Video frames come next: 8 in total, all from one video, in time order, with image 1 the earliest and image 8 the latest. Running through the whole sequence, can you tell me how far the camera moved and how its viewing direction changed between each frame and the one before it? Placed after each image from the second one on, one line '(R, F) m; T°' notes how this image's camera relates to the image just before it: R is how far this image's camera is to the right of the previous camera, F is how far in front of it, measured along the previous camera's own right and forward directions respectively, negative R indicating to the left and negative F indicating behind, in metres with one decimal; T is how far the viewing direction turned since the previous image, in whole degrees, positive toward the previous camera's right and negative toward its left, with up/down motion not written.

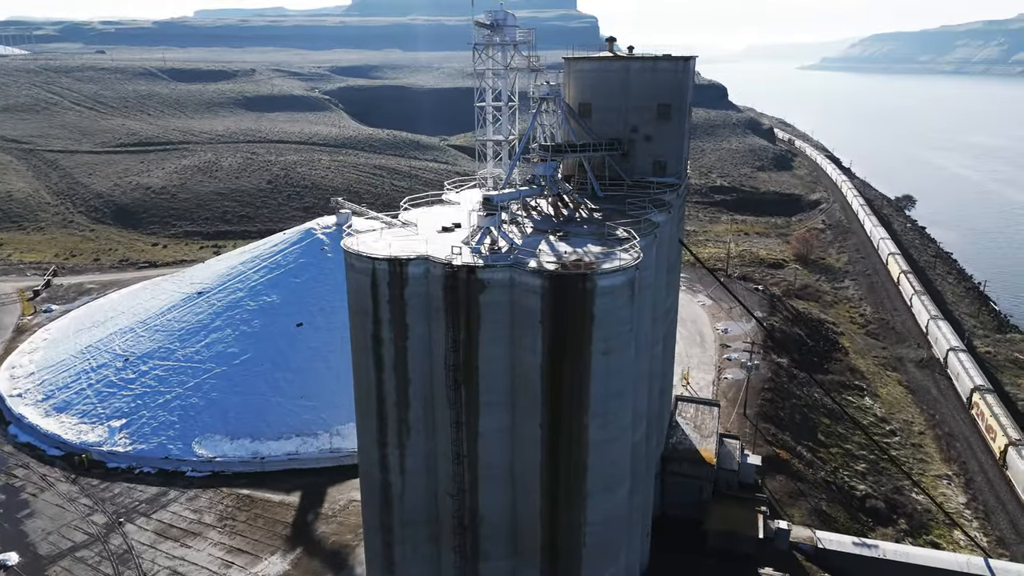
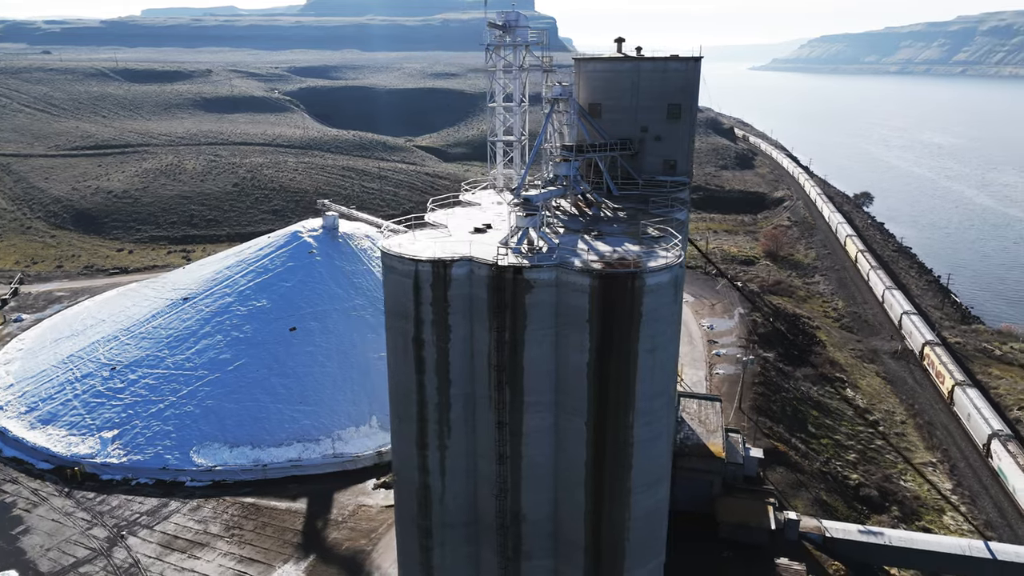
(-1.5, 0.0) m; +3°
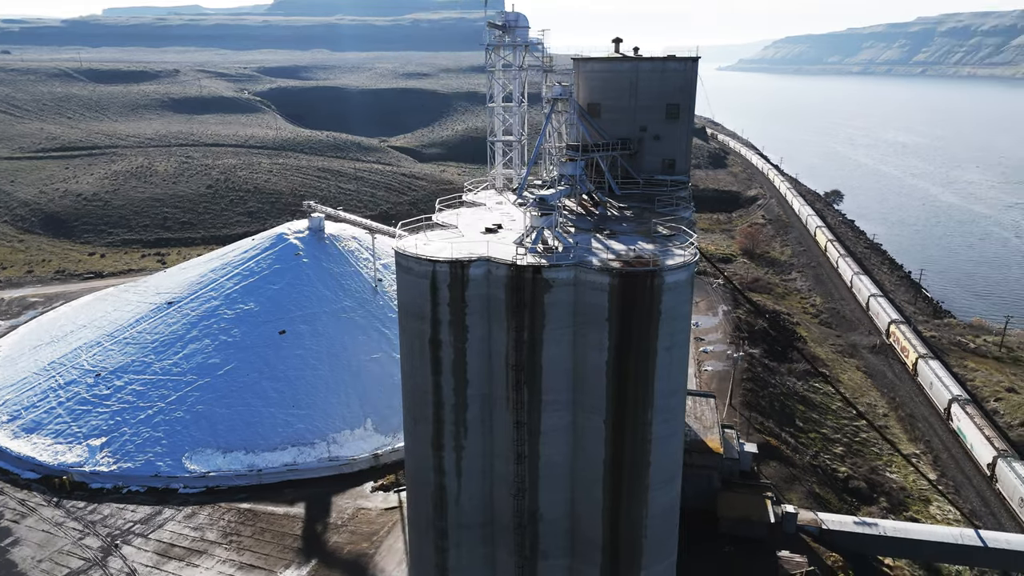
(-0.8, 0.0) m; +2°
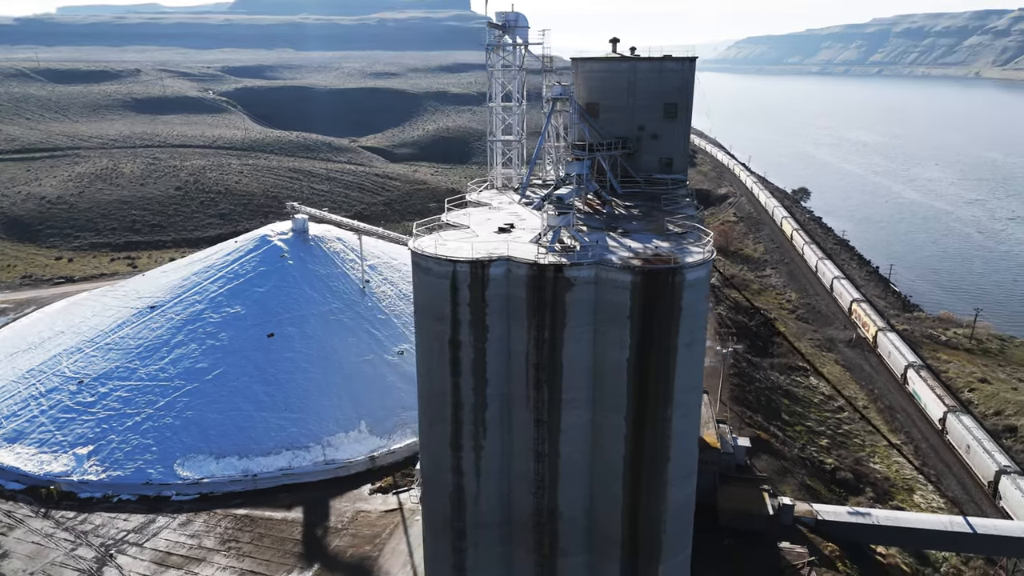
(-0.9, 0.0) m; +2°
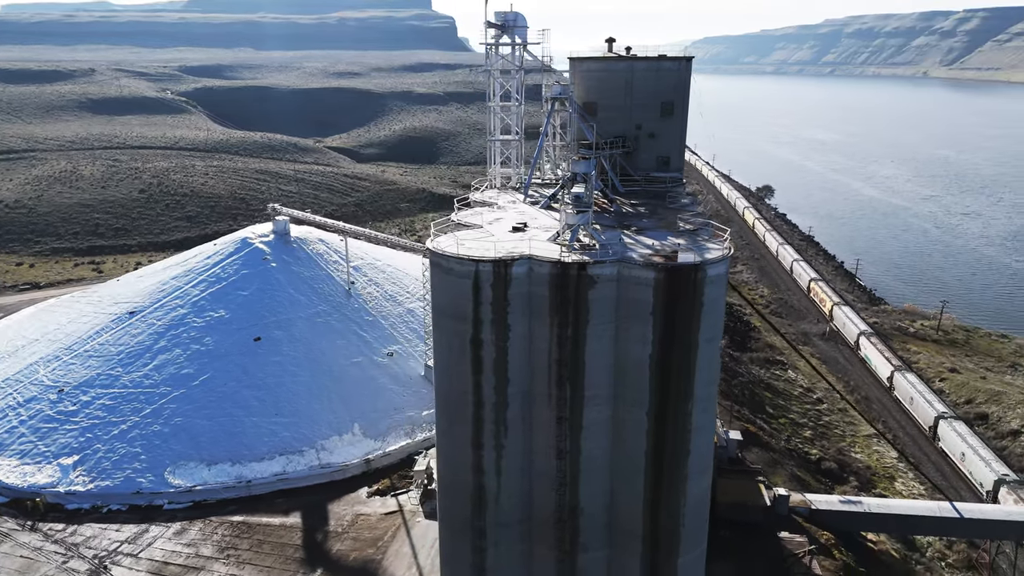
(-1.1, 0.0) m; +3°
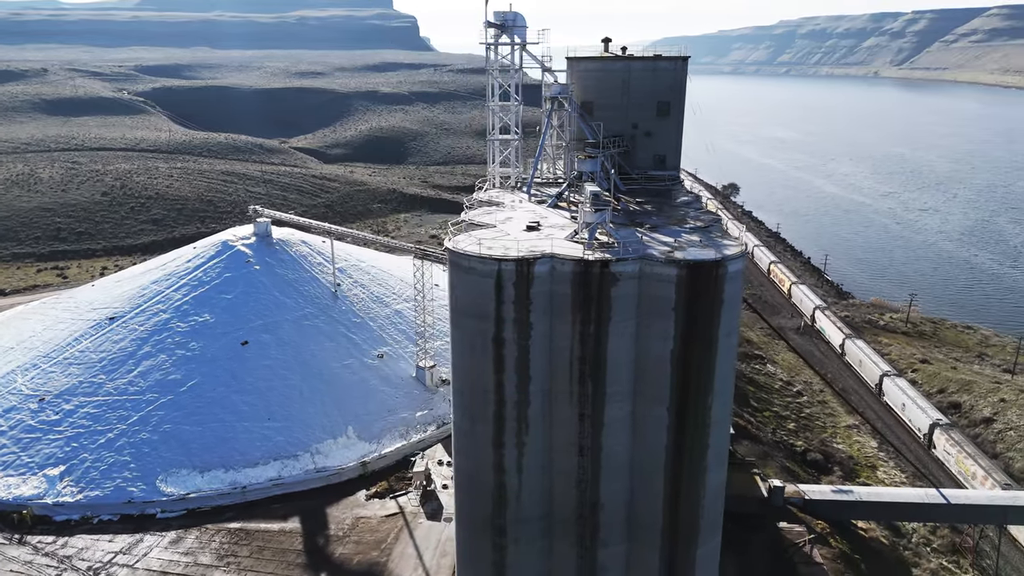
(-1.0, 0.0) m; +3°
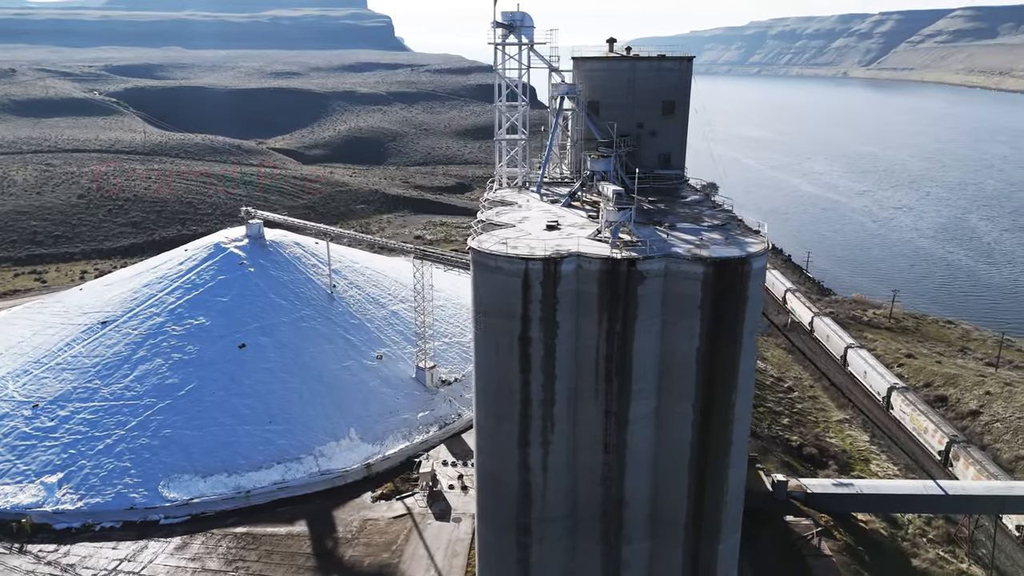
(-0.9, 0.0) m; +2°
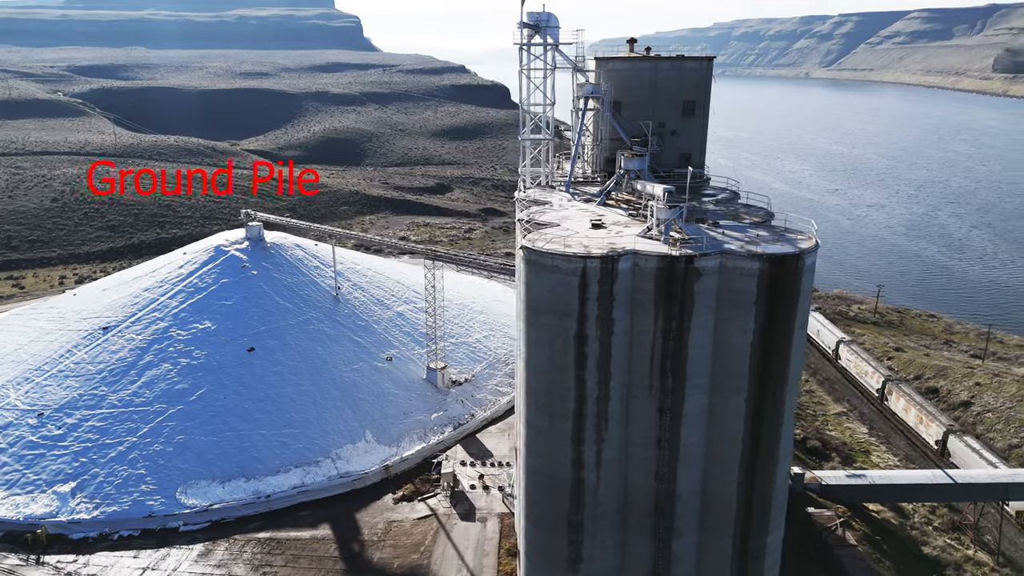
(-1.6, -0.1) m; +2°
